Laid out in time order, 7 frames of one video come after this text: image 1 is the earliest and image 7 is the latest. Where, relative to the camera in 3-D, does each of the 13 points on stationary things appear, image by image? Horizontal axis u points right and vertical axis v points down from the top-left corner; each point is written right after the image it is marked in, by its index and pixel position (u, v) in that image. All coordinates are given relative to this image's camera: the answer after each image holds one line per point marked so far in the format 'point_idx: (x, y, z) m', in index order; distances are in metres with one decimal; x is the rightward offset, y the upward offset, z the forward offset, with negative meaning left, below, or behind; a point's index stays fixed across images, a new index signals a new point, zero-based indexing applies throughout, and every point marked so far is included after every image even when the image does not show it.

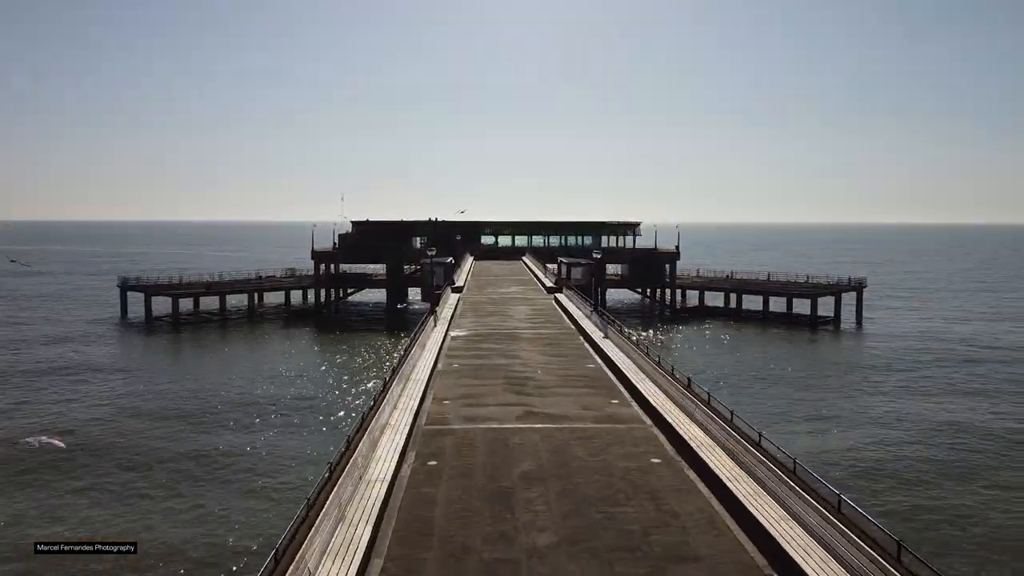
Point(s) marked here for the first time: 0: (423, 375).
0: (-2.3, -2.2, +17.6) m
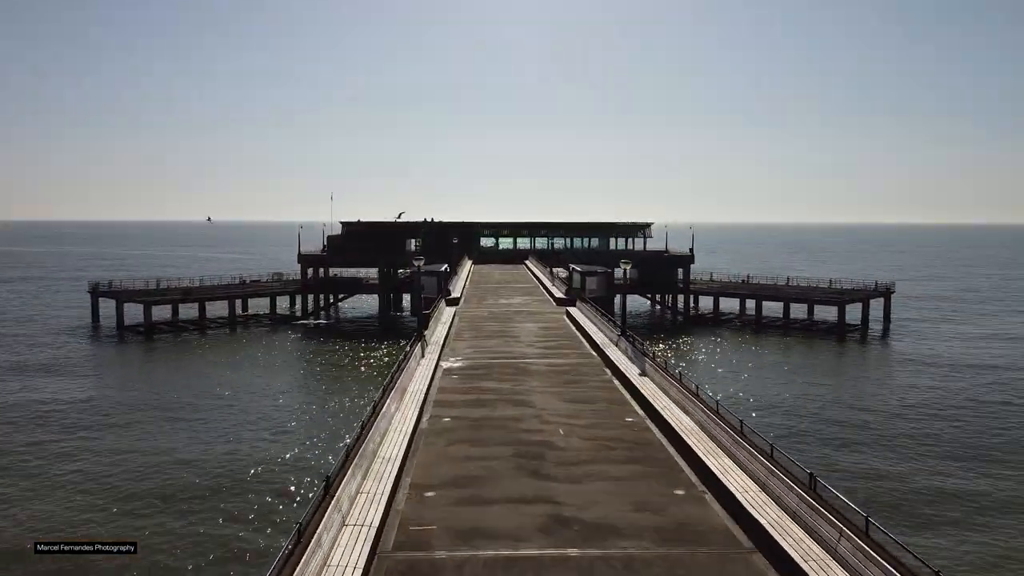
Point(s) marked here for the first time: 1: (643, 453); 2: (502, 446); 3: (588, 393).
0: (-2.0, -2.8, +12.4) m
1: (+2.4, -3.1, +12.7) m
2: (-0.2, -3.0, +12.9) m
3: (+1.9, -2.6, +16.9) m
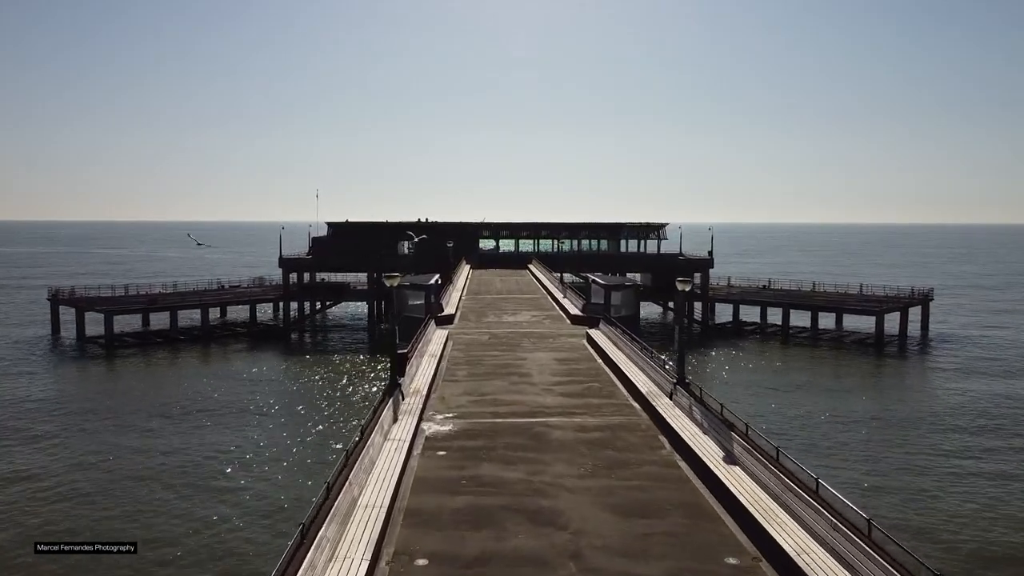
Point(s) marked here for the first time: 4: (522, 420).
0: (-1.8, -3.4, +6.3) m
1: (+2.7, -3.7, +6.6) m
2: (+0.1, -3.6, +6.8) m
3: (+2.1, -3.2, +10.8) m
4: (+0.2, -2.8, +14.7) m
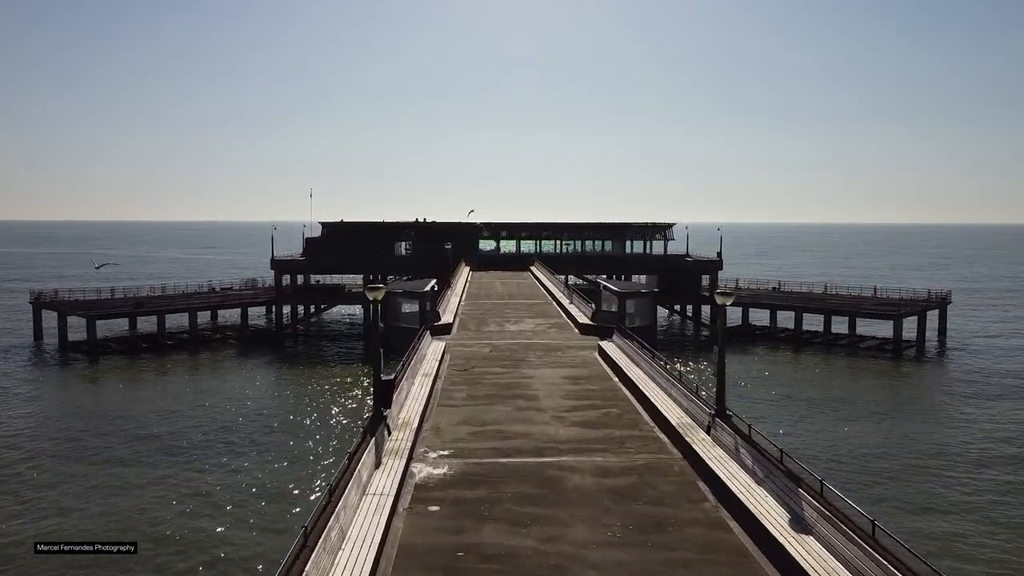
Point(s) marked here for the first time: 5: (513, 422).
0: (-1.7, -3.6, +3.9) m
1: (+2.8, -3.9, +4.2) m
2: (+0.2, -3.8, +4.4) m
3: (+2.2, -3.5, +8.4) m
4: (+0.3, -3.1, +12.3) m
5: (0.0, -2.8, +14.6) m
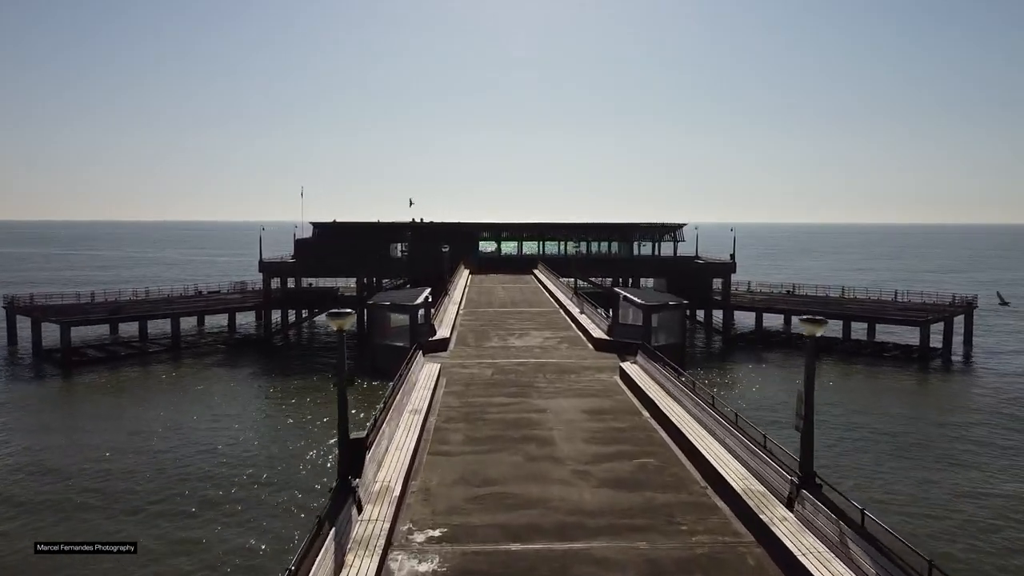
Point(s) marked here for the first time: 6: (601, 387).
0: (-1.5, -4.0, +0.7) m
1: (+3.0, -4.2, +1.0) m
2: (+0.4, -4.1, +1.2) m
3: (+2.4, -3.8, +5.2) m
4: (+0.5, -3.4, +9.1) m
5: (+0.2, -3.2, +11.4) m
6: (+2.4, -2.6, +17.8) m
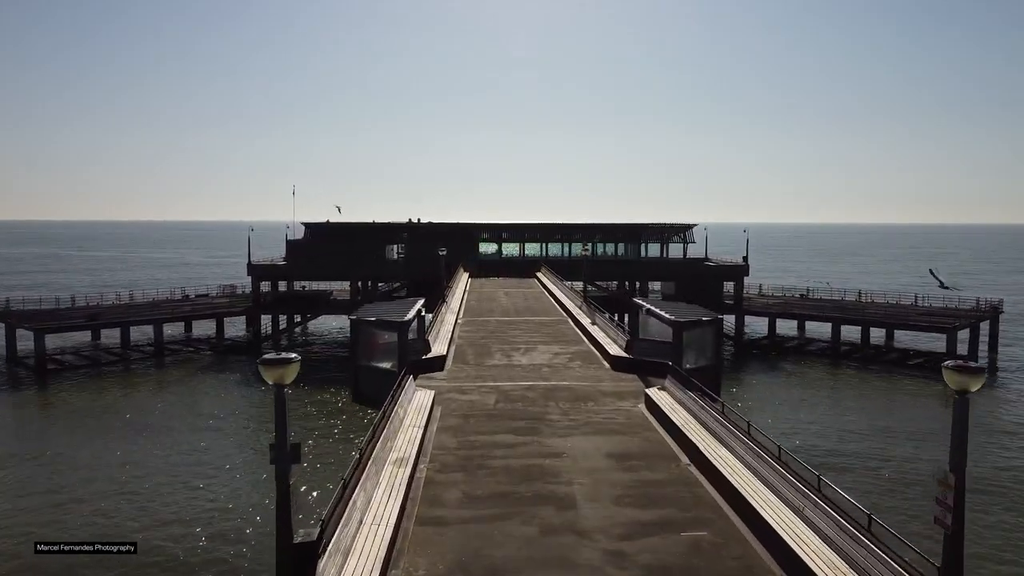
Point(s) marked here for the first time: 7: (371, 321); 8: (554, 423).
0: (-1.3, -4.3, -2.1) m
1: (+3.1, -4.5, -1.8) m
2: (+0.5, -4.4, -1.6) m
3: (+2.6, -4.1, +2.4) m
4: (+0.7, -3.7, +6.3) m
5: (+0.4, -3.5, +8.5) m
6: (+2.5, -2.9, +14.9) m
7: (-3.8, -0.8, +18.6) m
8: (+0.9, -2.9, +14.7) m
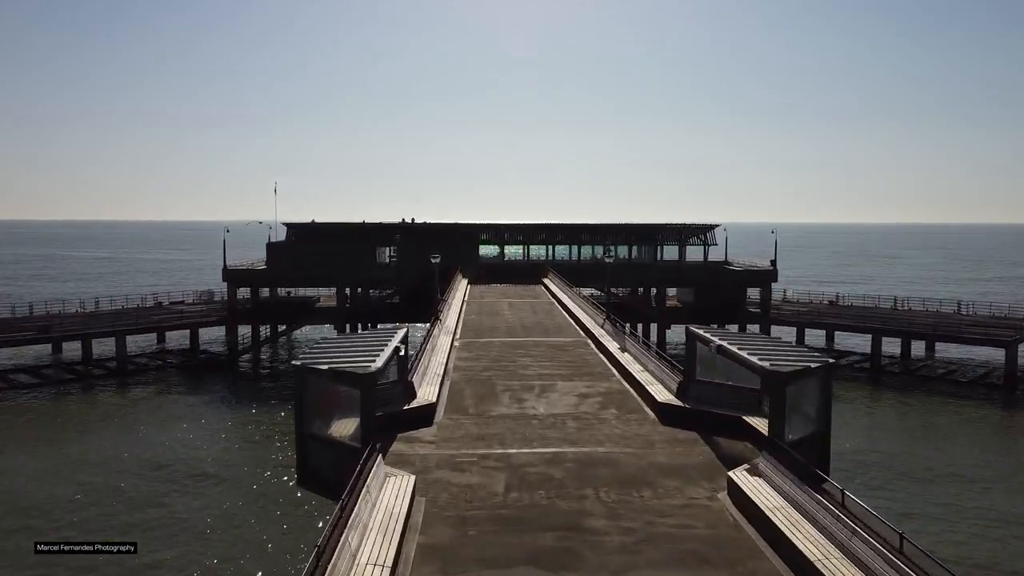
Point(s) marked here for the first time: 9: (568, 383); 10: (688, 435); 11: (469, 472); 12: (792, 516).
0: (-1.0, -4.8, -7.4) m
1: (+3.4, -5.1, -7.1) m
2: (+0.8, -5.0, -6.9) m
3: (+2.9, -4.6, -2.9) m
4: (+1.0, -4.2, +1.0) m
5: (+0.7, -4.0, +3.3) m
6: (+2.8, -3.4, +9.7) m
7: (-3.5, -1.3, +13.4) m
8: (+1.2, -3.4, +9.4) m
9: (+1.5, -2.5, +18.5) m
10: (+3.3, -2.4, +14.3) m
11: (-0.7, -3.1, +11.9) m
12: (+3.8, -3.2, +9.6) m
